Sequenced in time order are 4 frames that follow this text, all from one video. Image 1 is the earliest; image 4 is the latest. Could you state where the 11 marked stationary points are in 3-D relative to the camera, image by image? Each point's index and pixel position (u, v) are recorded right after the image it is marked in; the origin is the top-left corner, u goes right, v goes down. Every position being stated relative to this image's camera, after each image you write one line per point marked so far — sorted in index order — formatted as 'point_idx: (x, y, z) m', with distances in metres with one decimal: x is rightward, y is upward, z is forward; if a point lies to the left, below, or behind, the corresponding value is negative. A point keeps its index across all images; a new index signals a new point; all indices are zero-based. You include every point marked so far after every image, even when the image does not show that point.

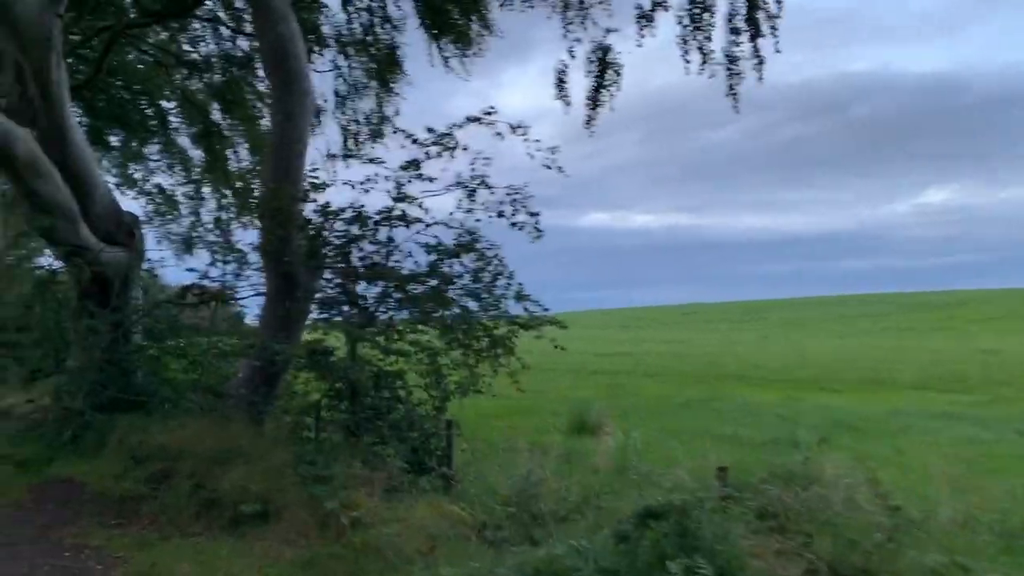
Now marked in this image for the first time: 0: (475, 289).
0: (-0.4, 0.0, +9.8) m
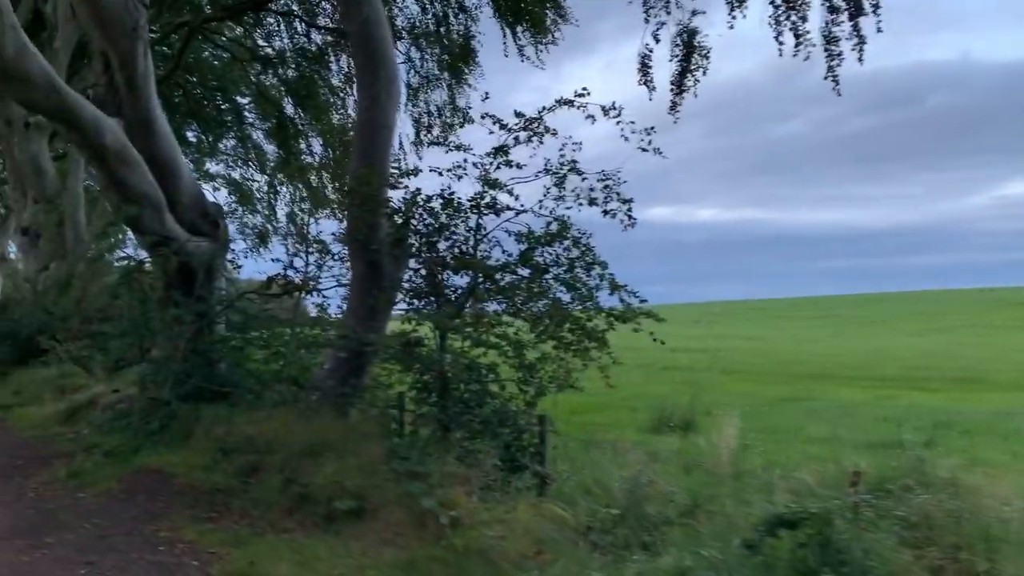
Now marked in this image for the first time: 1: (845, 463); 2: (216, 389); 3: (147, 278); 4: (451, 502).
0: (+0.6, +0.1, +9.4) m
1: (+3.9, -2.0, +10.3) m
2: (-3.9, -1.3, +11.6) m
3: (-5.0, +0.1, +12.2) m
4: (-0.5, -1.7, +6.9) m
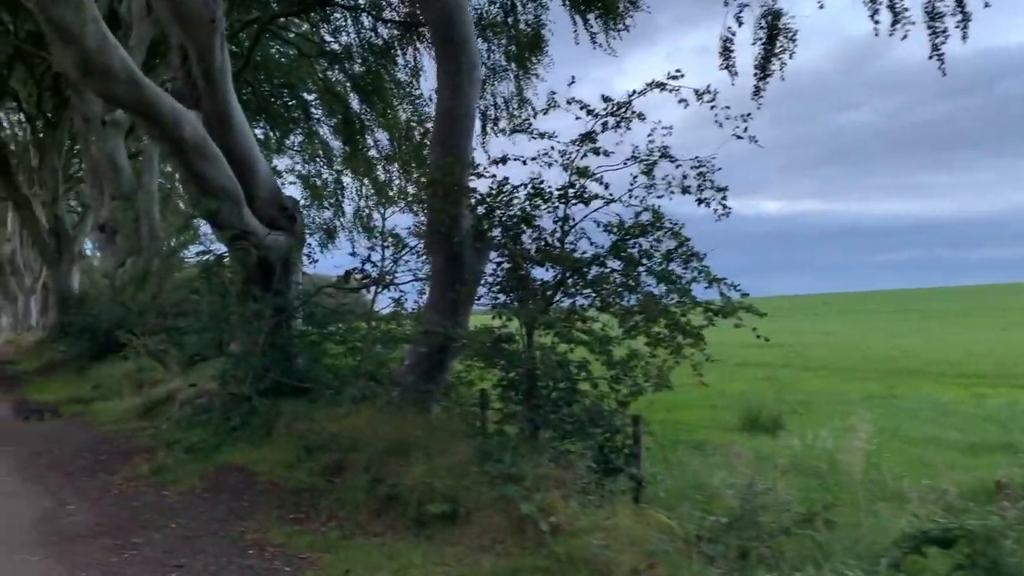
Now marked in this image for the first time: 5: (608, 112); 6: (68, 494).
0: (+1.5, +0.2, +8.9) m
1: (+4.9, -2.0, +9.6) m
2: (-2.8, -1.2, +11.4) m
3: (-3.9, +0.2, +12.1) m
4: (+0.3, -1.6, +6.6) m
5: (+1.1, +2.0, +9.9) m
6: (-4.6, -2.1, +9.1) m
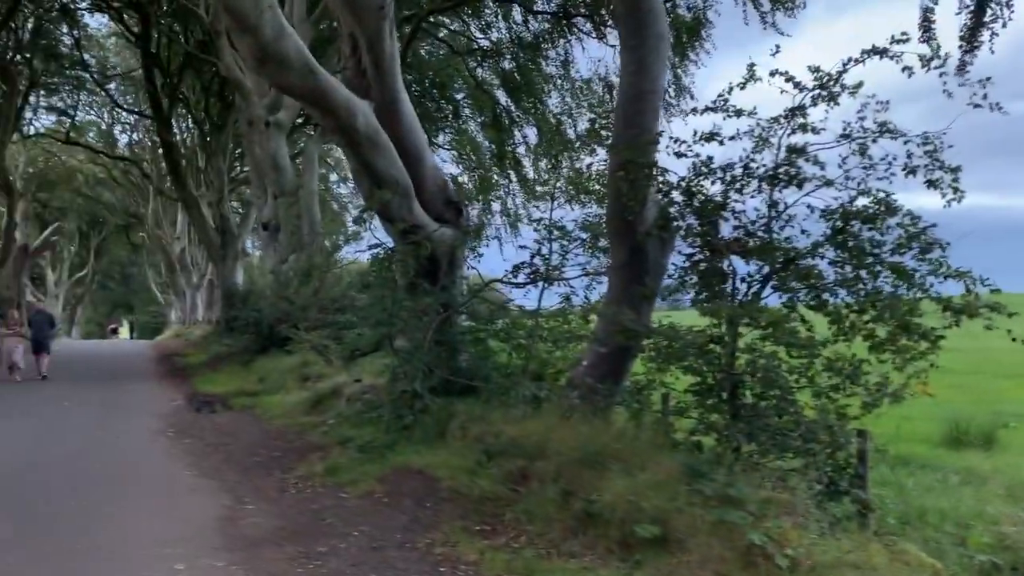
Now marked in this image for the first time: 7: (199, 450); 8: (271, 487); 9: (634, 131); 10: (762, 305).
0: (+3.3, +0.2, +7.8) m
1: (+6.7, -1.9, +7.9) m
2: (-0.6, -1.2, +10.9) m
3: (-1.6, +0.3, +11.8) m
4: (+1.7, -1.6, +5.6) m
5: (+3.0, +2.0, +8.8) m
6: (-2.7, -2.0, +8.9) m
7: (-4.1, -2.1, +11.4) m
8: (-2.5, -2.0, +9.1) m
9: (+1.3, +1.7, +9.5) m
10: (+2.3, -0.2, +8.0) m
